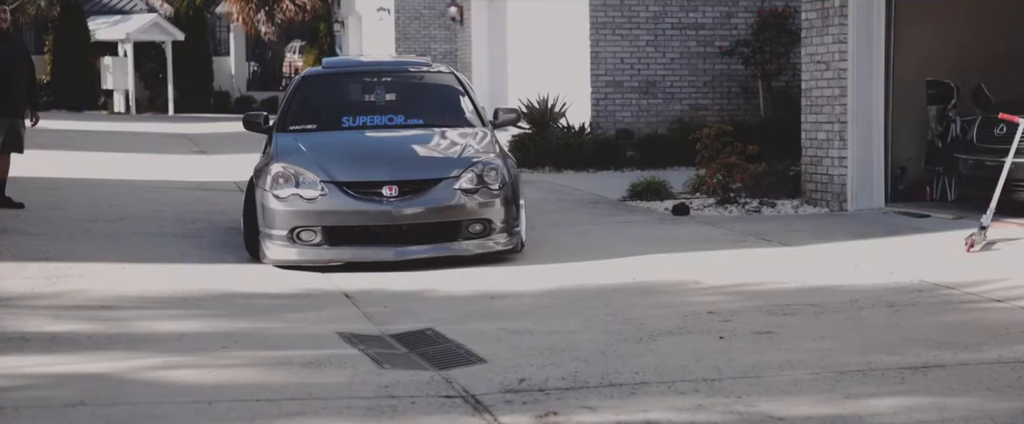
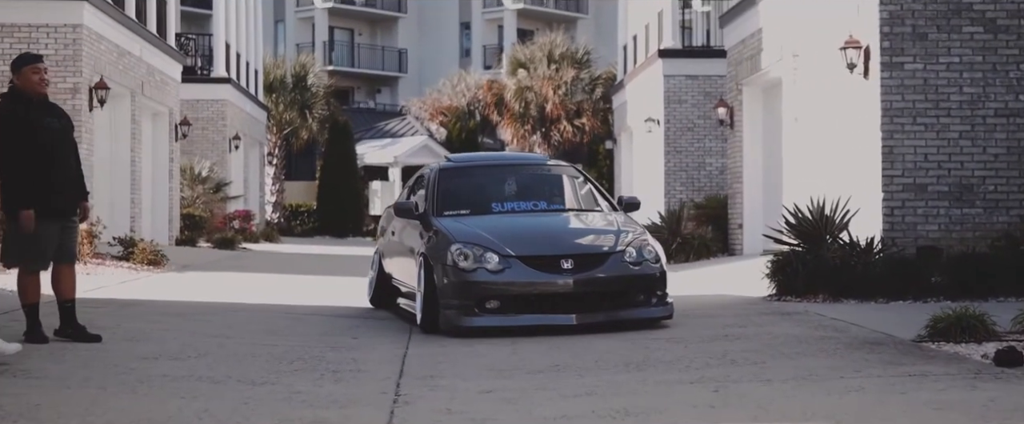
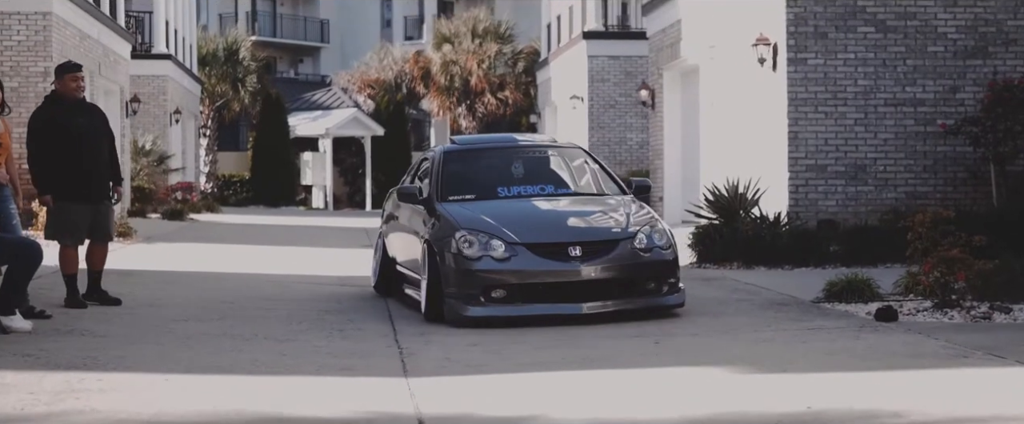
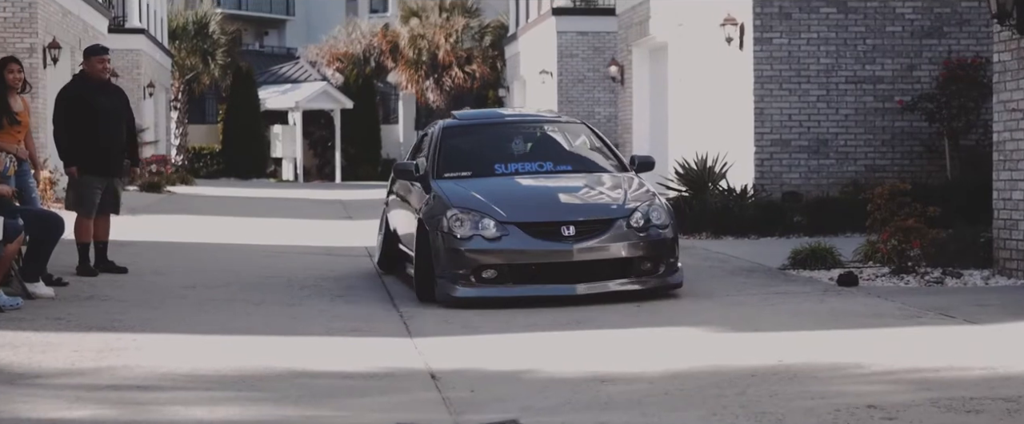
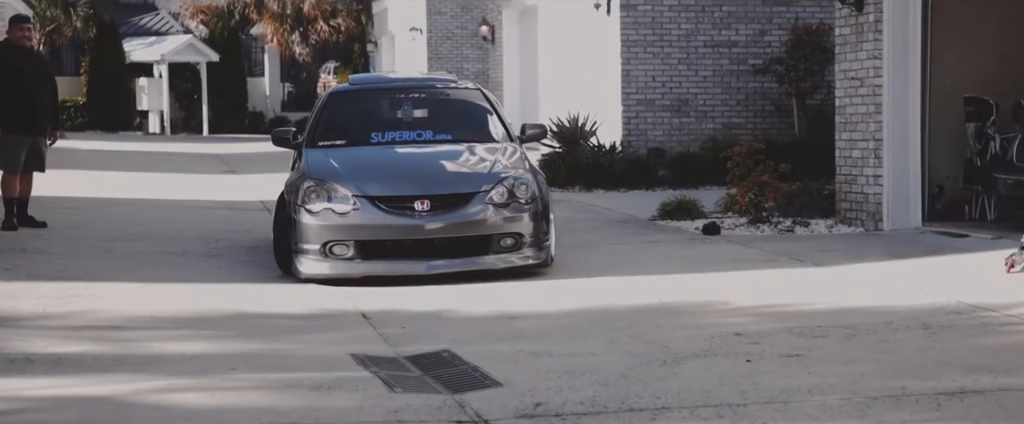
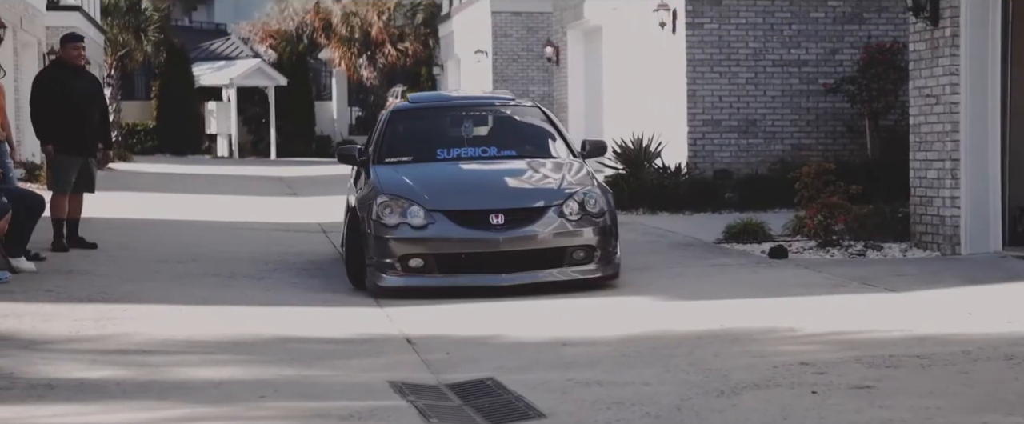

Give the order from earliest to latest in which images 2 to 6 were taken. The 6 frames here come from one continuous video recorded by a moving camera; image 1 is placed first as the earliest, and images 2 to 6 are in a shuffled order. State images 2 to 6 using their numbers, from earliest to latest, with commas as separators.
5, 6, 4, 3, 2
